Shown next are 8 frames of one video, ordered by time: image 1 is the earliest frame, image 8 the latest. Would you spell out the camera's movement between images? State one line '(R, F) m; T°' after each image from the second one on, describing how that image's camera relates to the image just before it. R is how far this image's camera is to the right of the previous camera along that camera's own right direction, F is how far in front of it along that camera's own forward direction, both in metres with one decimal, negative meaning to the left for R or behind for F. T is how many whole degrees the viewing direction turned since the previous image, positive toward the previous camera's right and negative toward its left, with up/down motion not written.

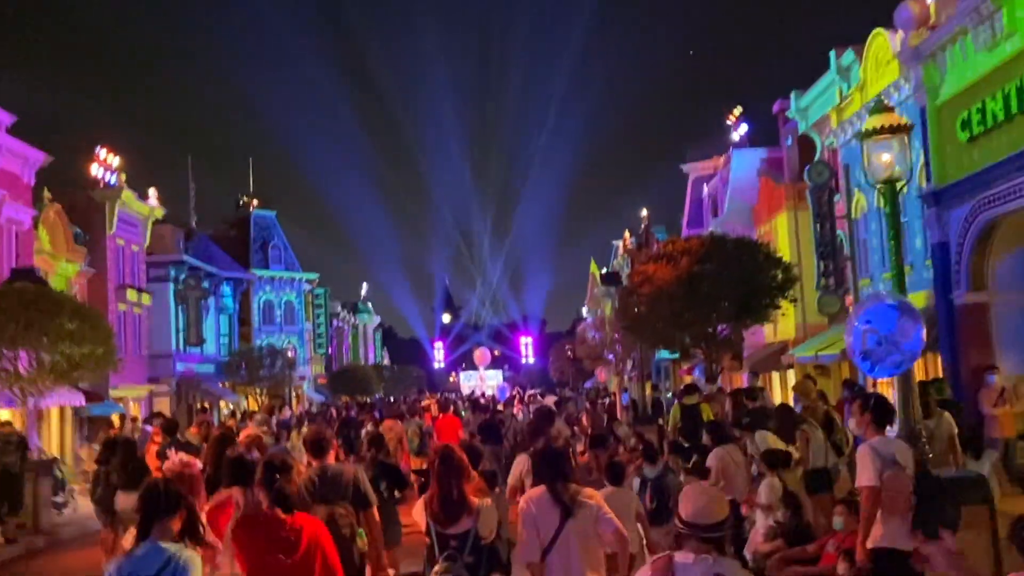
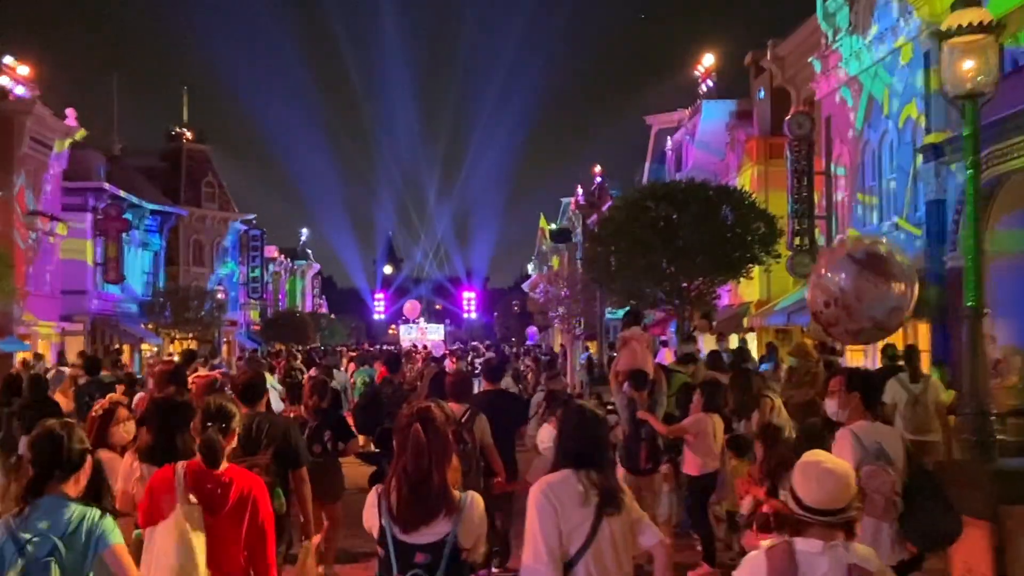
(-0.2, +2.1) m; +4°
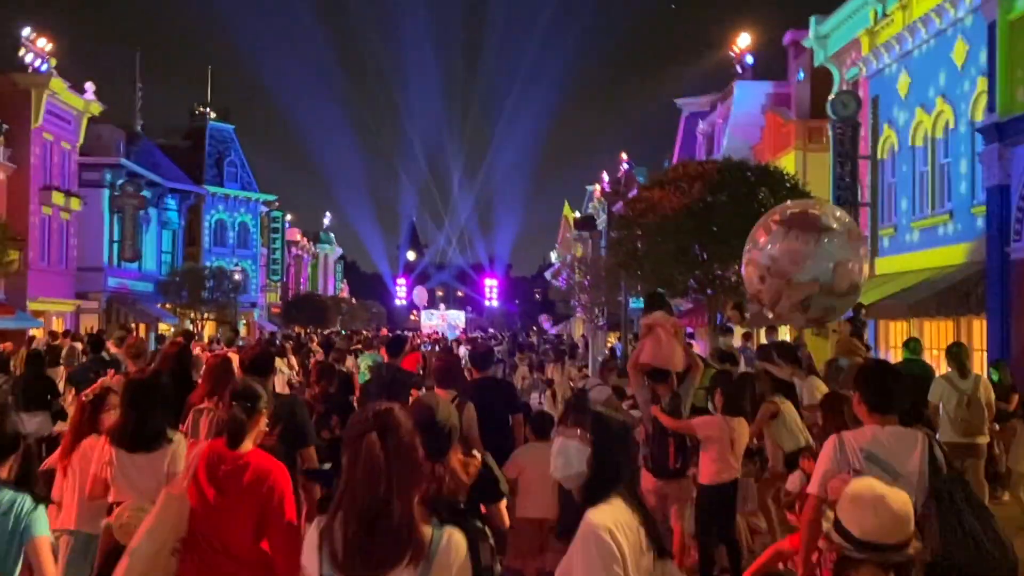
(-0.1, +1.0) m; -1°
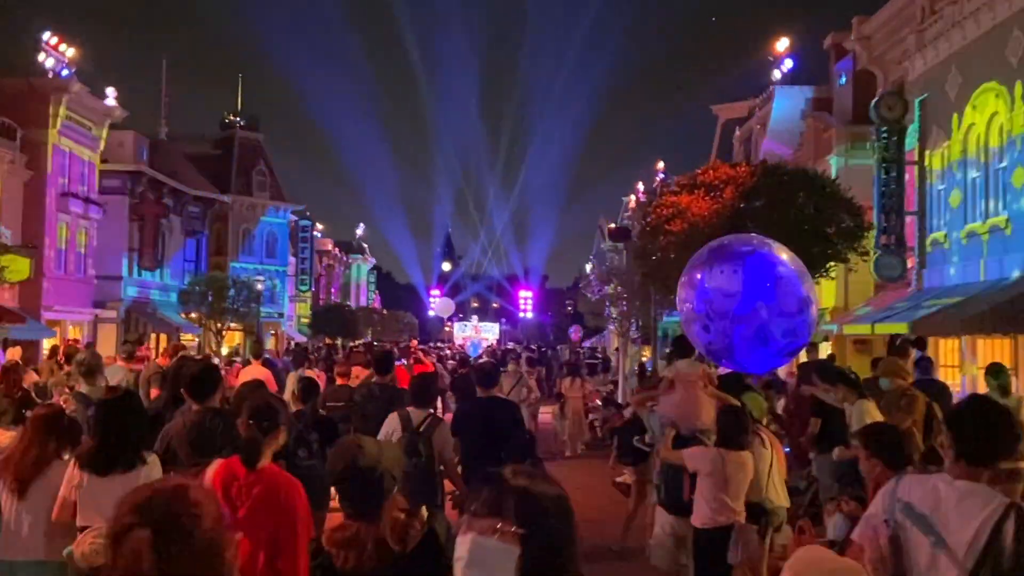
(+0.4, +1.2) m; -2°
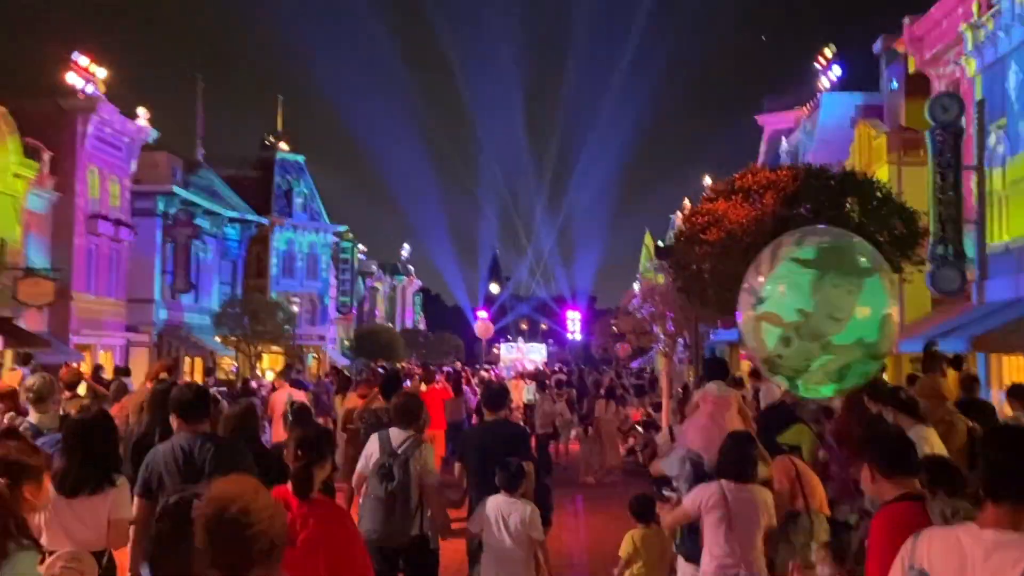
(+0.5, +1.1) m; -3°
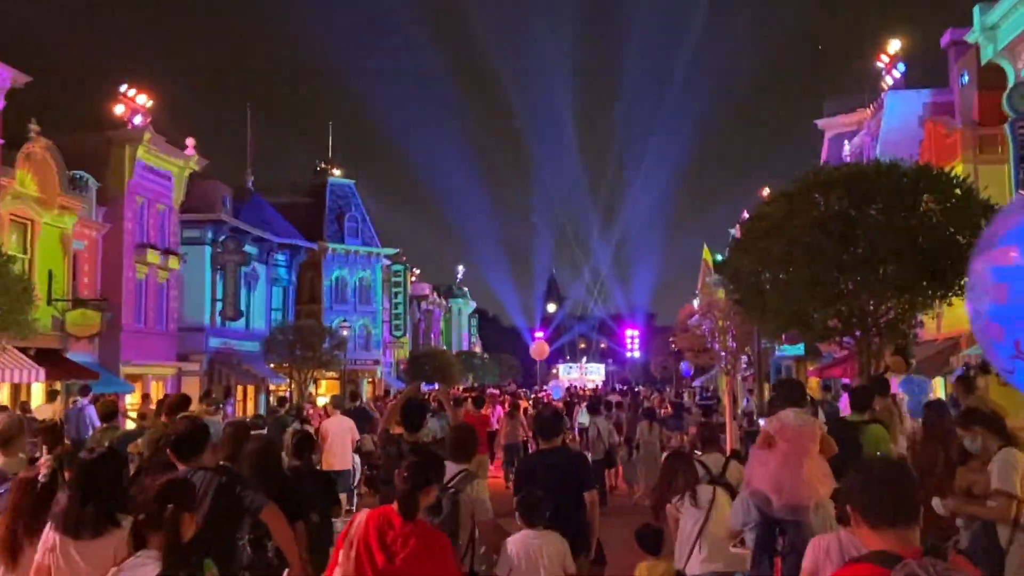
(+0.2, +0.9) m; -4°
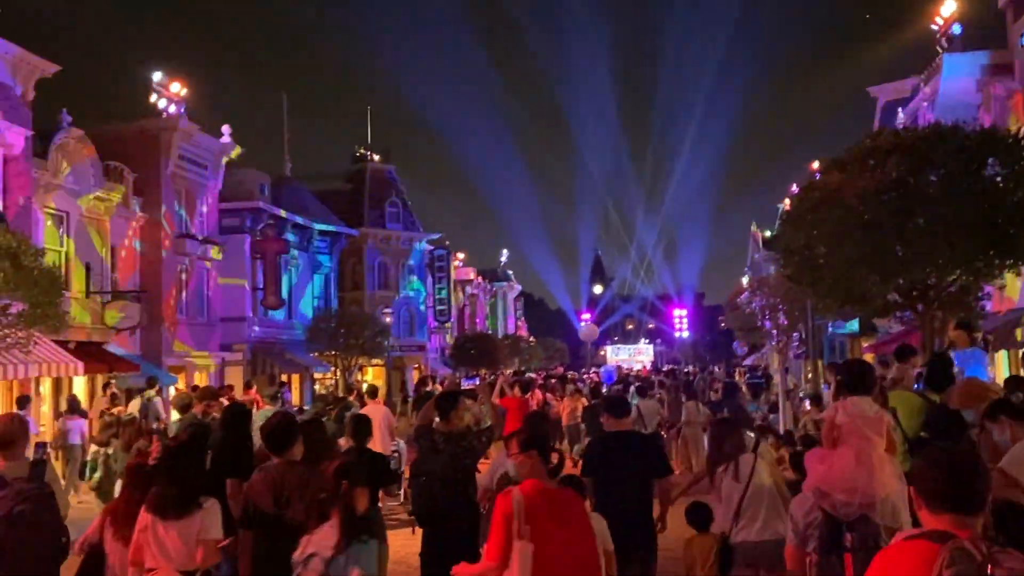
(+0.2, +0.7) m; -3°
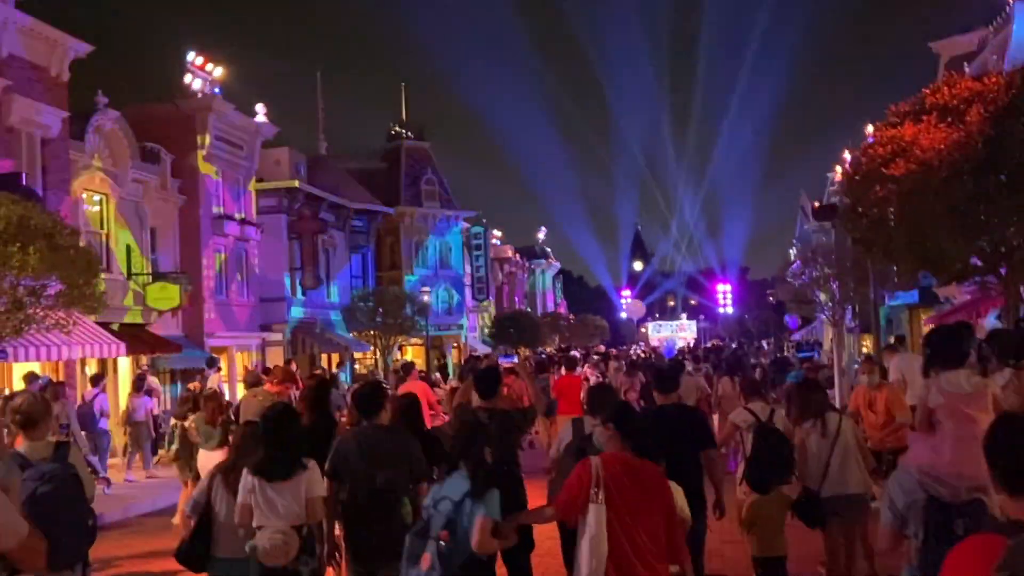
(-0.2, +0.6) m; -2°
